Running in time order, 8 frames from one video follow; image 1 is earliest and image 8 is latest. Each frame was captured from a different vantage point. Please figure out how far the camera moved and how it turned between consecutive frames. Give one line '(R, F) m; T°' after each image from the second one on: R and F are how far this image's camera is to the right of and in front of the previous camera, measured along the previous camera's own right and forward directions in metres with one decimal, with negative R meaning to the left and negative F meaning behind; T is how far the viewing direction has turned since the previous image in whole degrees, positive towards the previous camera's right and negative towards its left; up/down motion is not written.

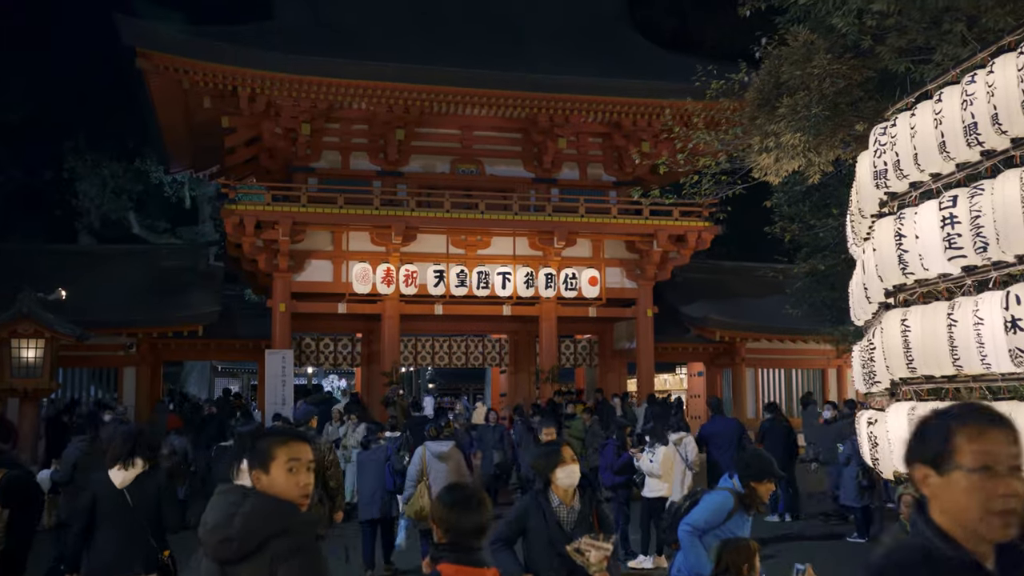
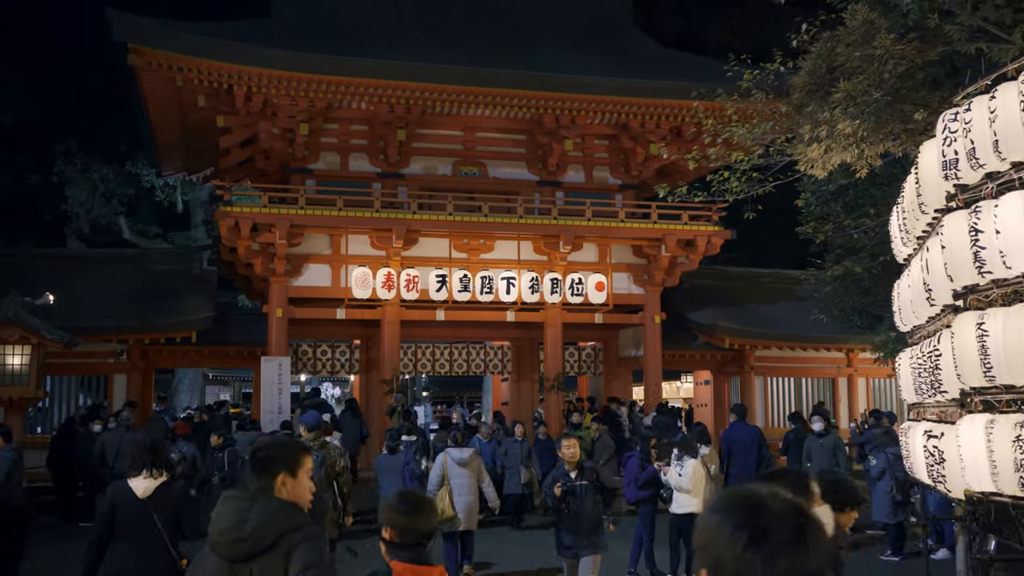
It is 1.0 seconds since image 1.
(-0.3, +0.6) m; +1°
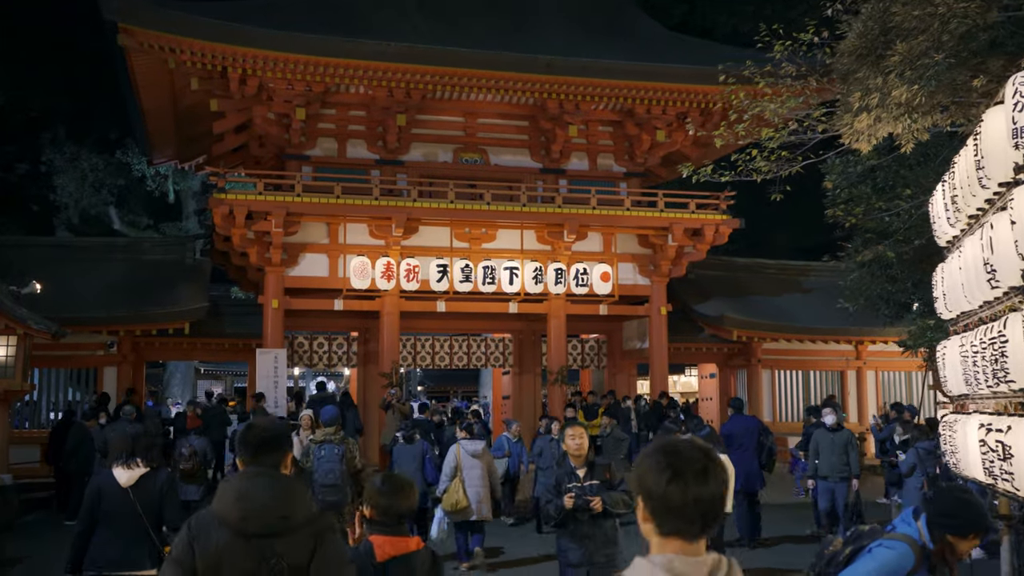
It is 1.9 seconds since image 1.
(-0.2, +0.5) m; +1°
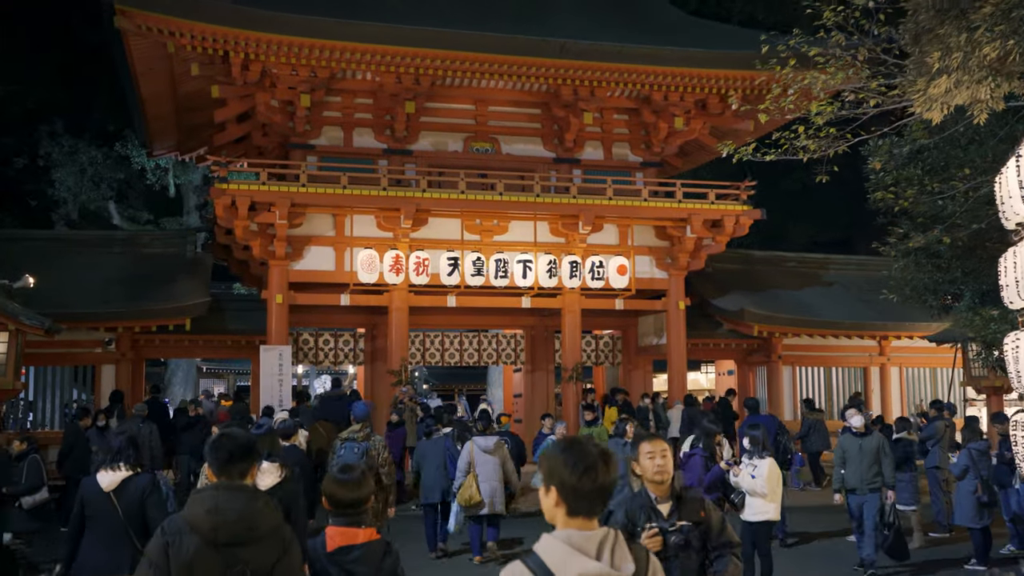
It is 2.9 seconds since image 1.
(-0.2, +0.7) m; 0°
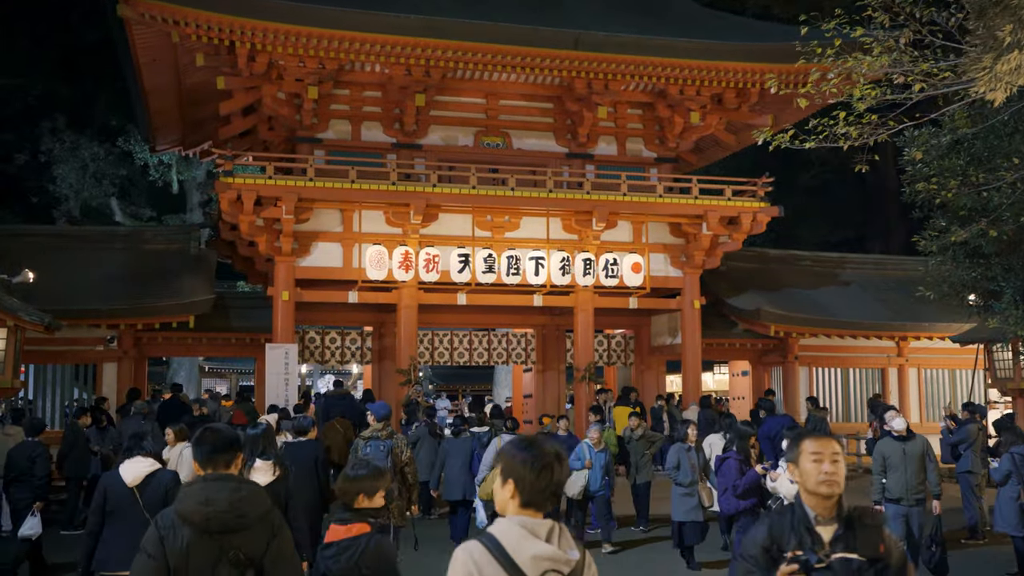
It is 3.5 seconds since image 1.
(-0.2, +0.4) m; 0°
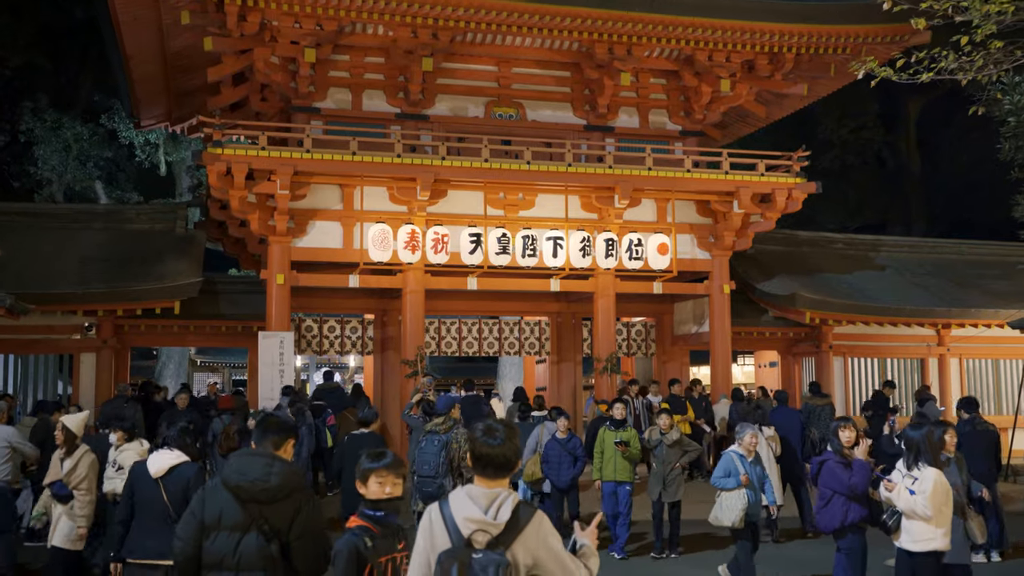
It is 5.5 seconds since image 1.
(-0.4, +1.4) m; 0°
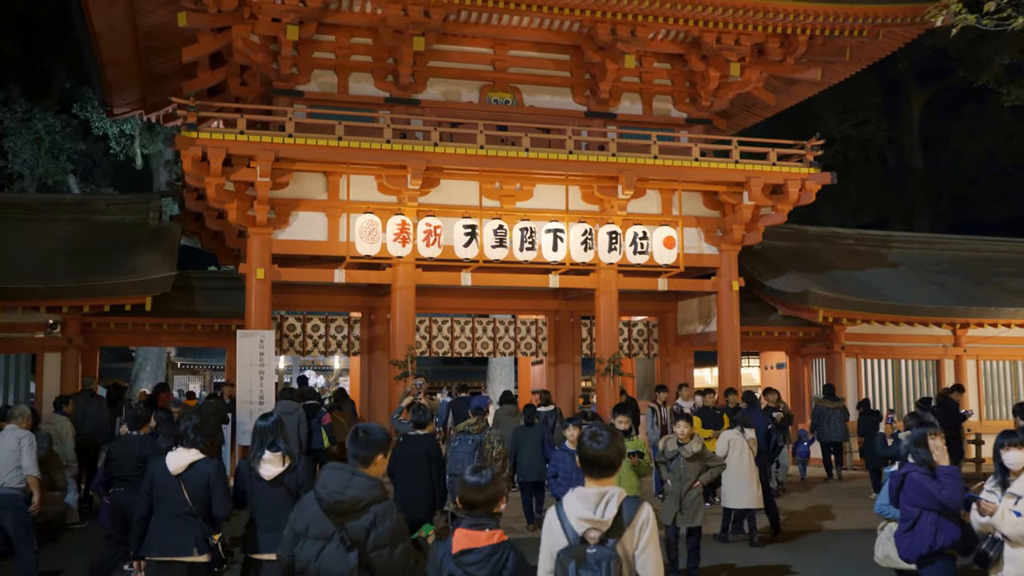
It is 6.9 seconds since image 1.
(-0.2, +1.0) m; +1°
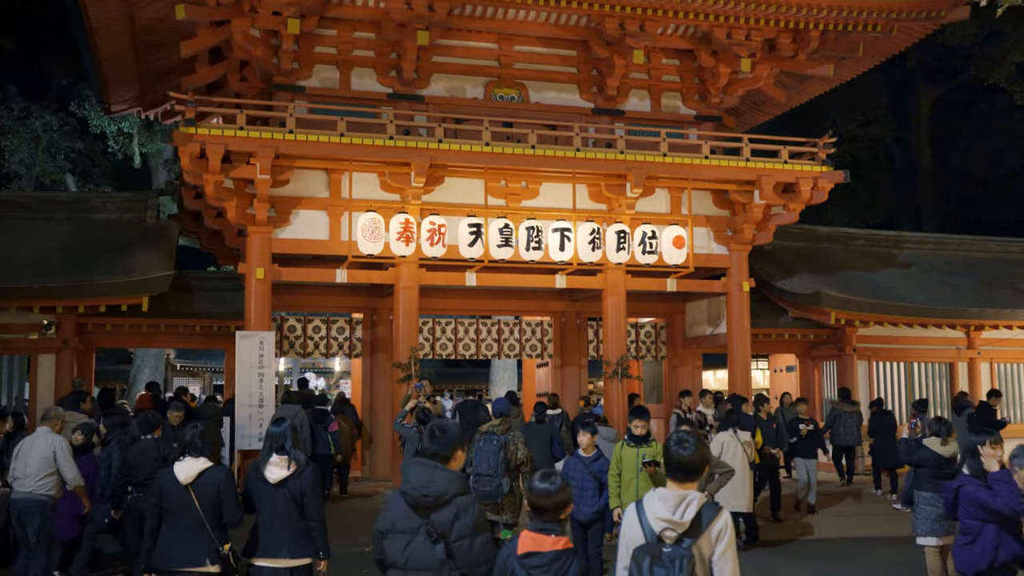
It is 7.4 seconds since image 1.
(-0.1, +0.3) m; 0°
